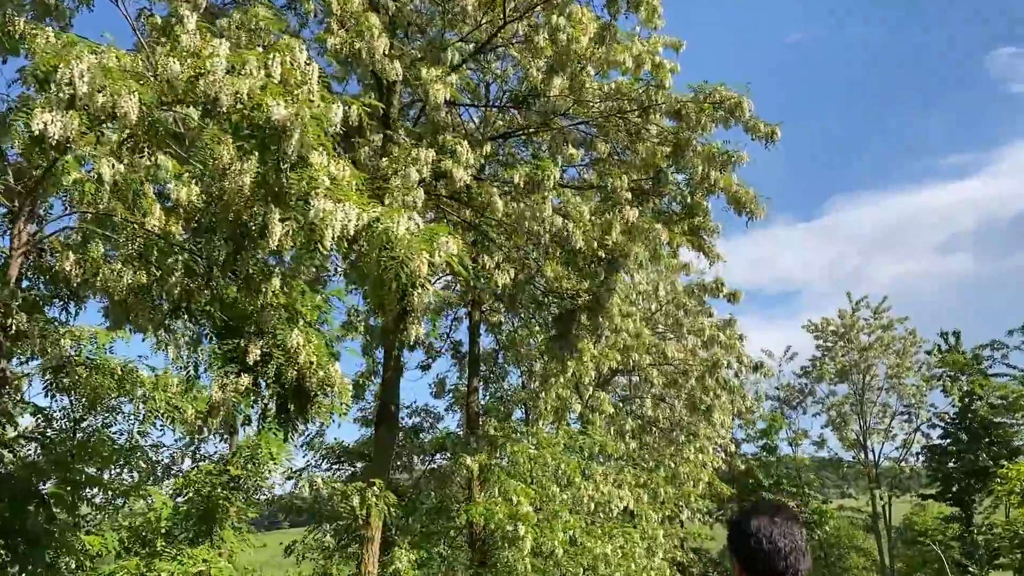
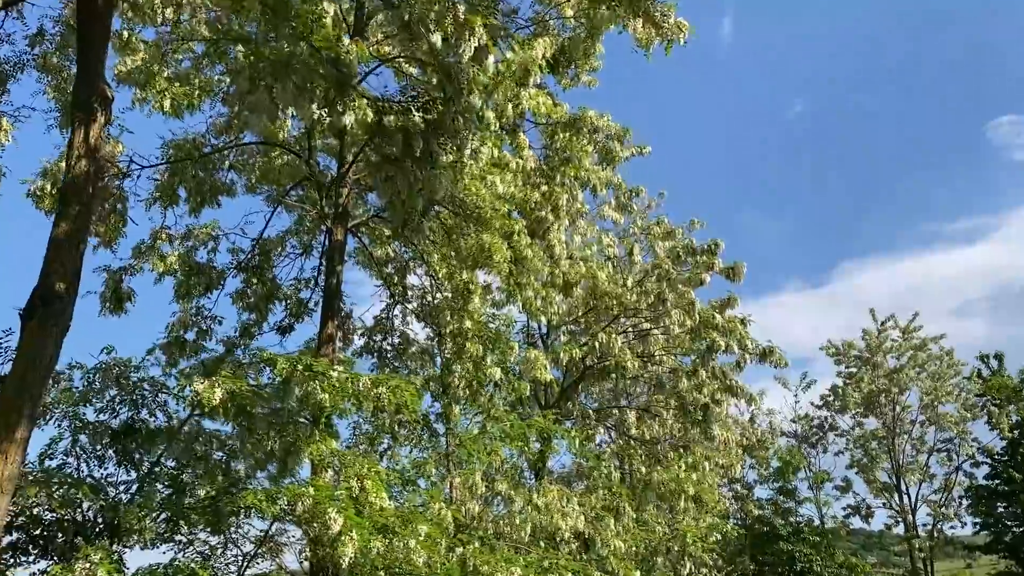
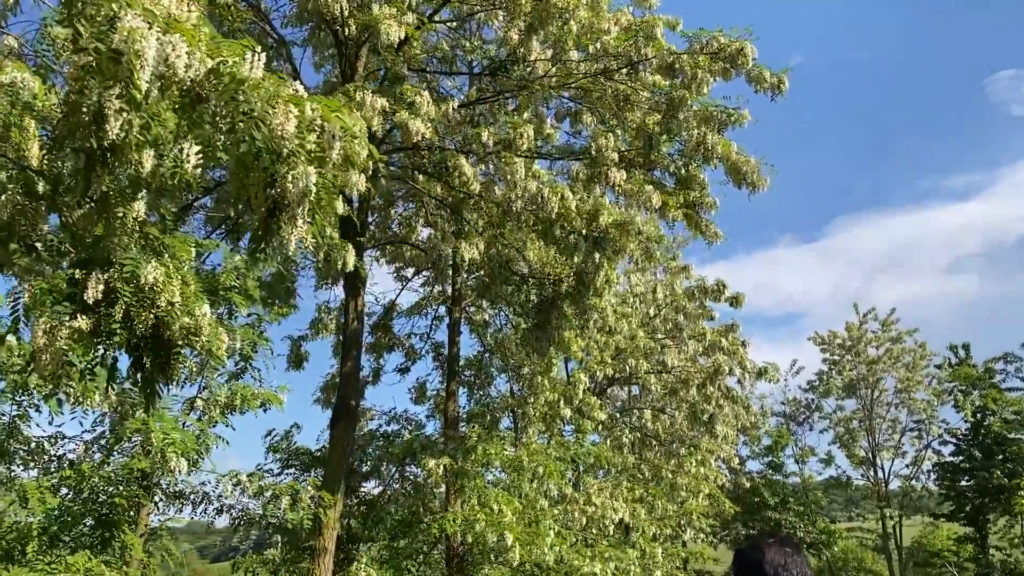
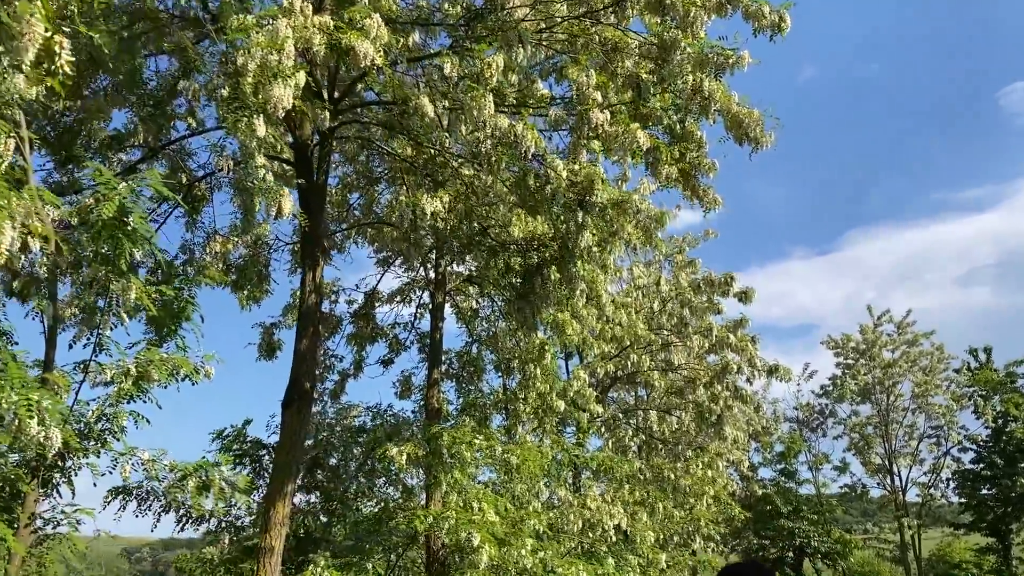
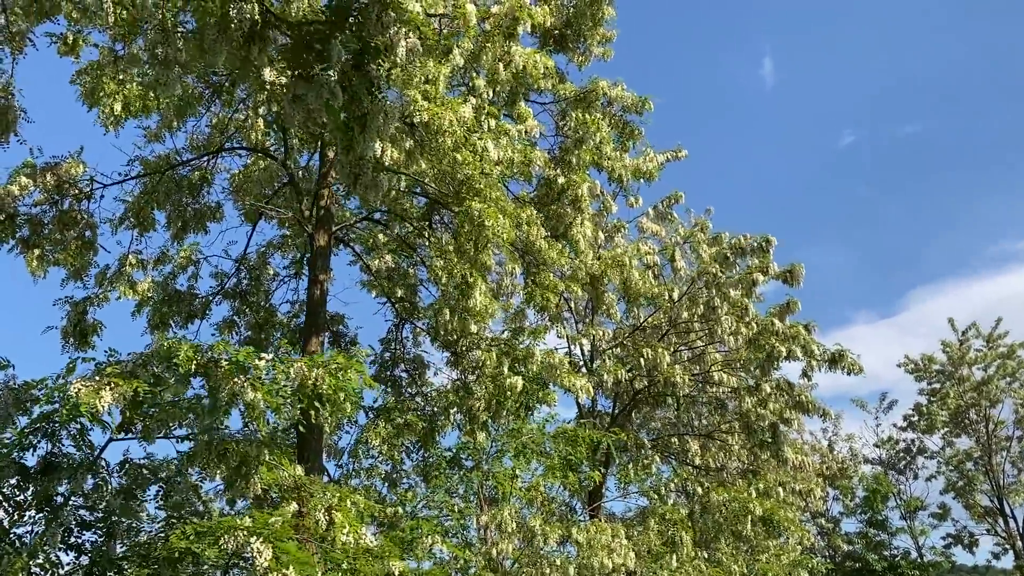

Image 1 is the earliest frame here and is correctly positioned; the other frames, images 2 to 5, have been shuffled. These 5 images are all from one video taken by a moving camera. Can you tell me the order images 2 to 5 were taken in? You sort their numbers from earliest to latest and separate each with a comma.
3, 4, 2, 5
